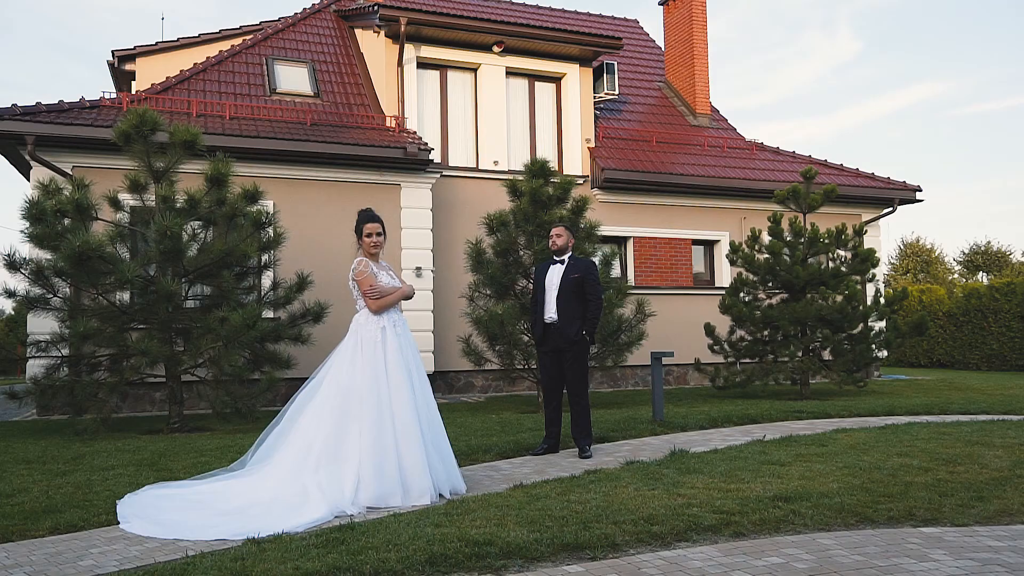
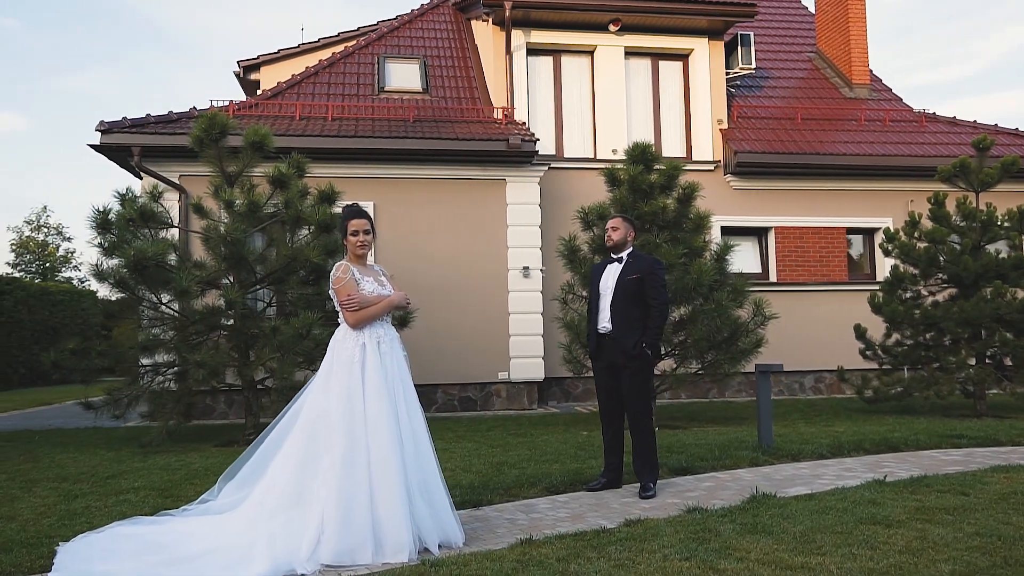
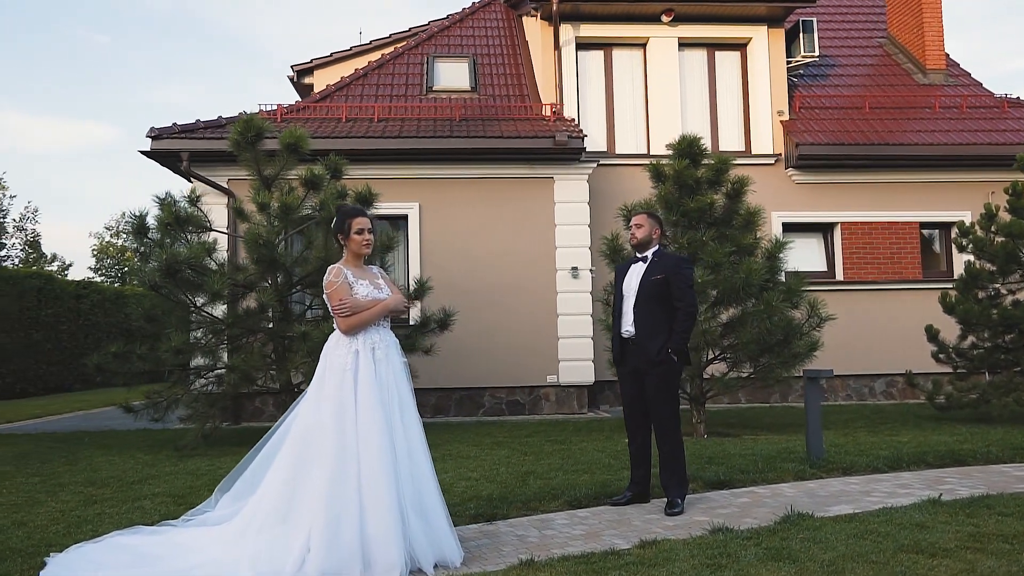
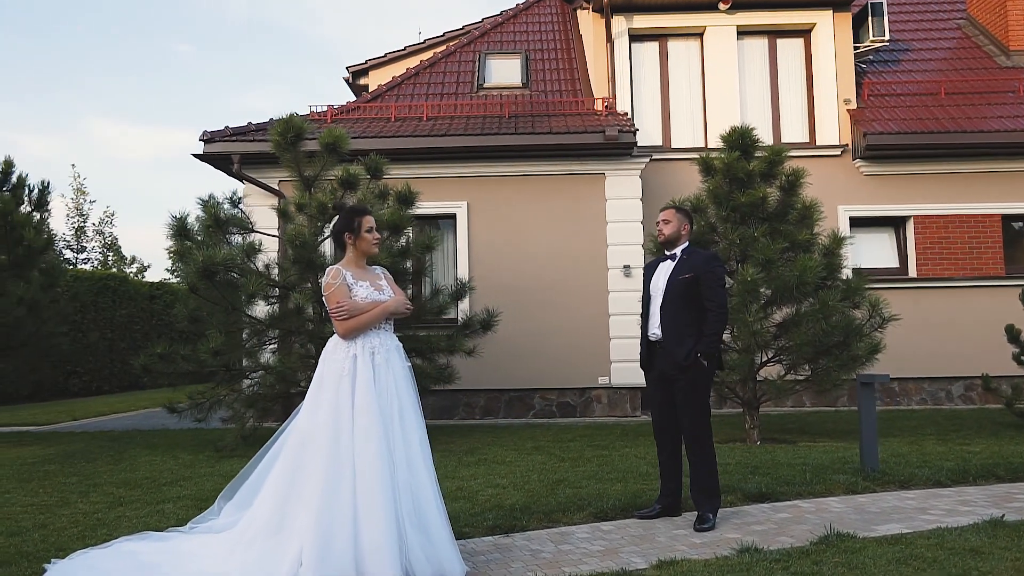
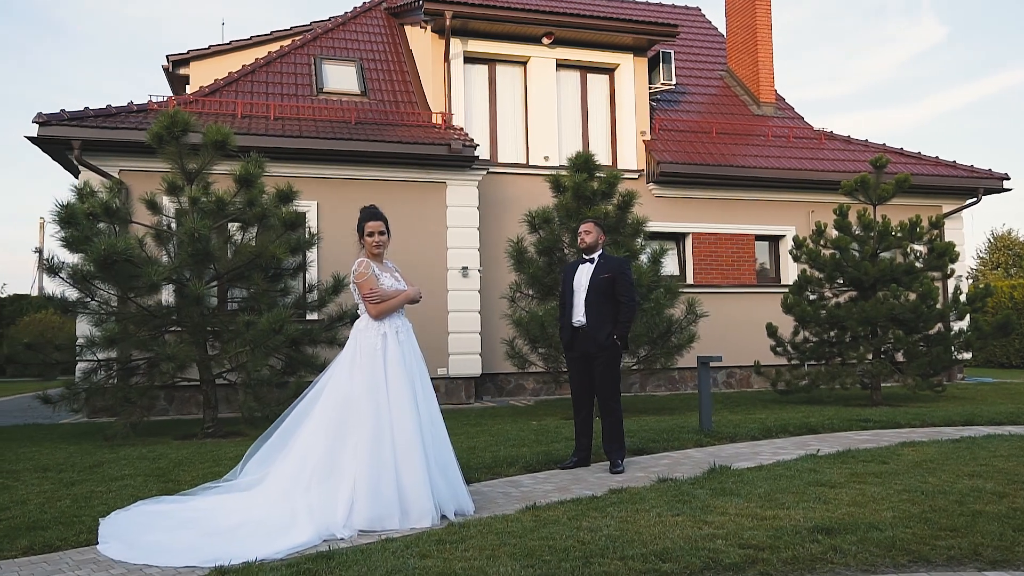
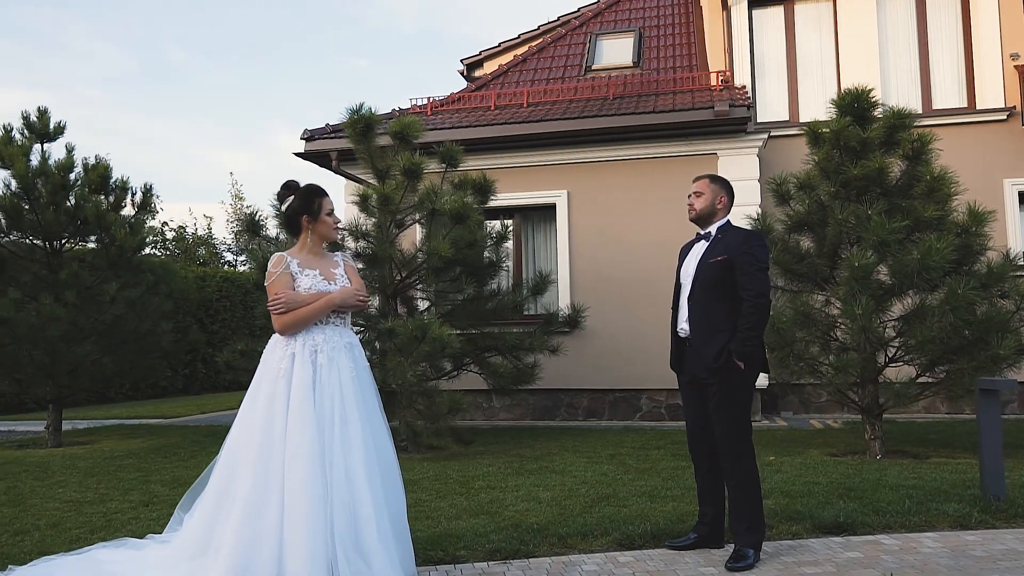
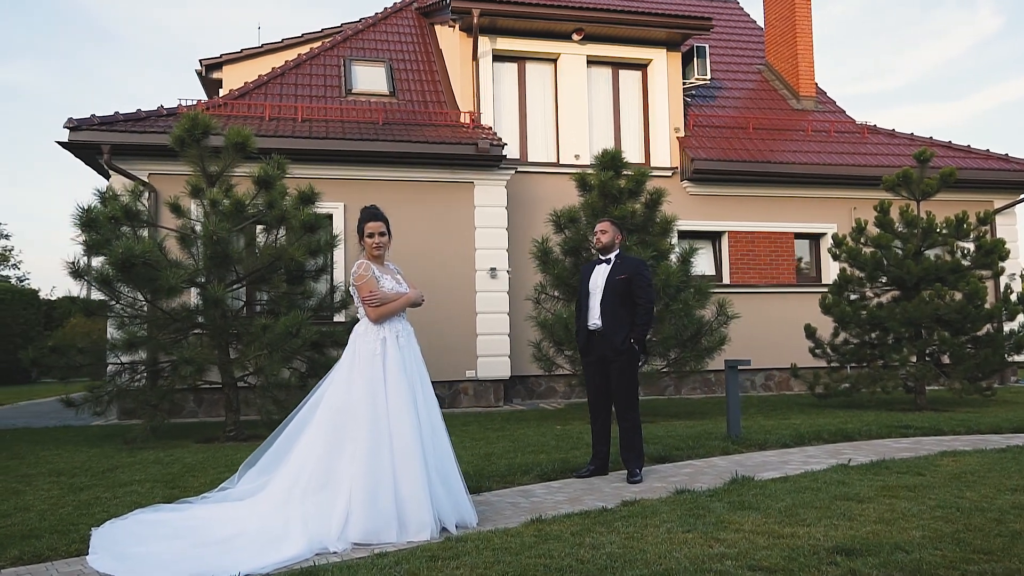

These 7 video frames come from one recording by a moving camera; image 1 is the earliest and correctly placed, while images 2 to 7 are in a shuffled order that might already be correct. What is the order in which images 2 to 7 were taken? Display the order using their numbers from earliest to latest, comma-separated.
5, 7, 2, 3, 4, 6
